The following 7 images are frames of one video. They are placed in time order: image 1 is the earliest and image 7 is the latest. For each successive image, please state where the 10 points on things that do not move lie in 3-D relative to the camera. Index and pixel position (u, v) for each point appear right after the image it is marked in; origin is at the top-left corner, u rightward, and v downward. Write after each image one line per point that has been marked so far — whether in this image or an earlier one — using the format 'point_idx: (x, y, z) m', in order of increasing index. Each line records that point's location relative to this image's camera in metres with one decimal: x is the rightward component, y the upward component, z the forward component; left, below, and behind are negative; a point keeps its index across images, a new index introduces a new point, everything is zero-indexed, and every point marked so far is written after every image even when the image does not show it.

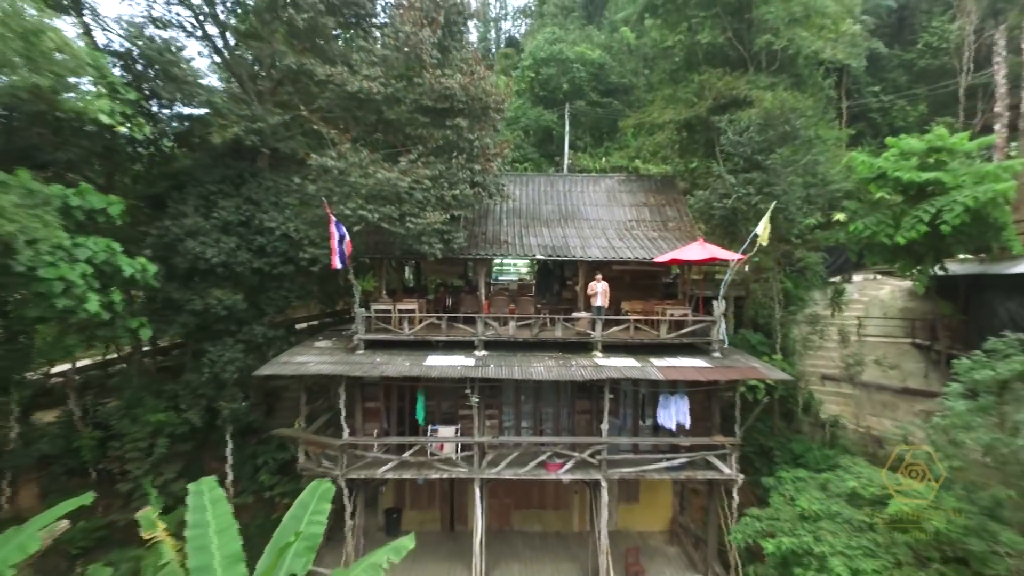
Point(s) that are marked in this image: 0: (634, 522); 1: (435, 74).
0: (+2.3, -4.4, +9.6) m
1: (-1.3, +3.6, +8.7) m
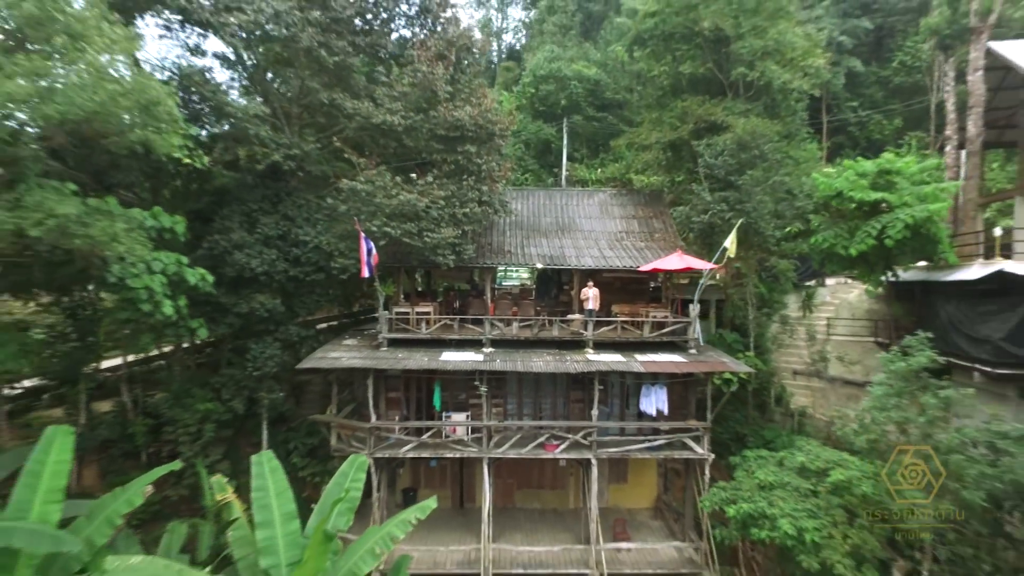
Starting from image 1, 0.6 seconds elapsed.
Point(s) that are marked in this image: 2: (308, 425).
0: (+2.4, -4.5, +10.8) m
1: (-1.2, +3.5, +10.0) m
2: (-4.4, -3.0, +11.1) m
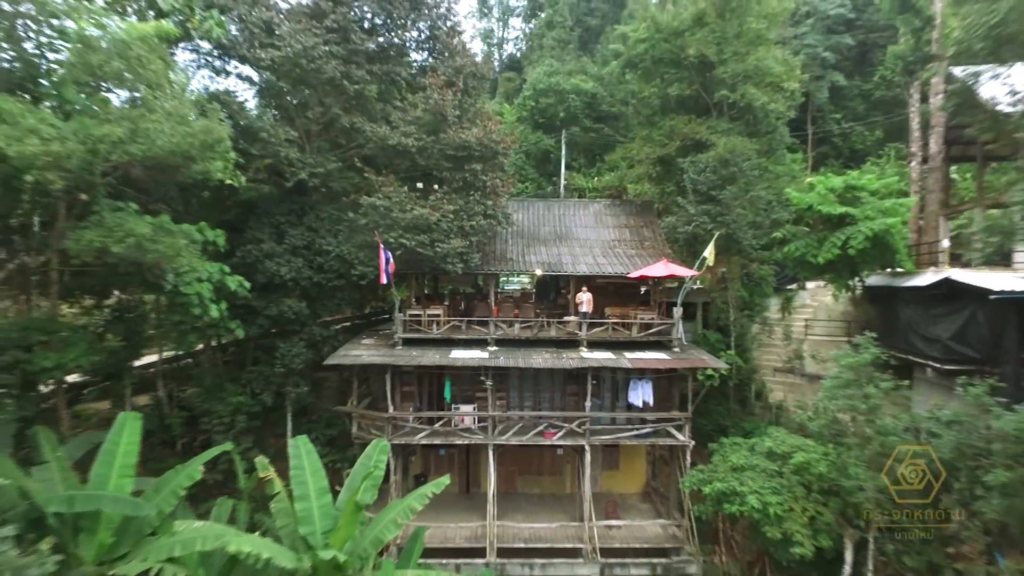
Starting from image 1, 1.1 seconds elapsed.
0: (+2.4, -4.6, +11.9) m
1: (-1.2, +3.4, +11.1) m
2: (-4.4, -3.1, +12.1) m
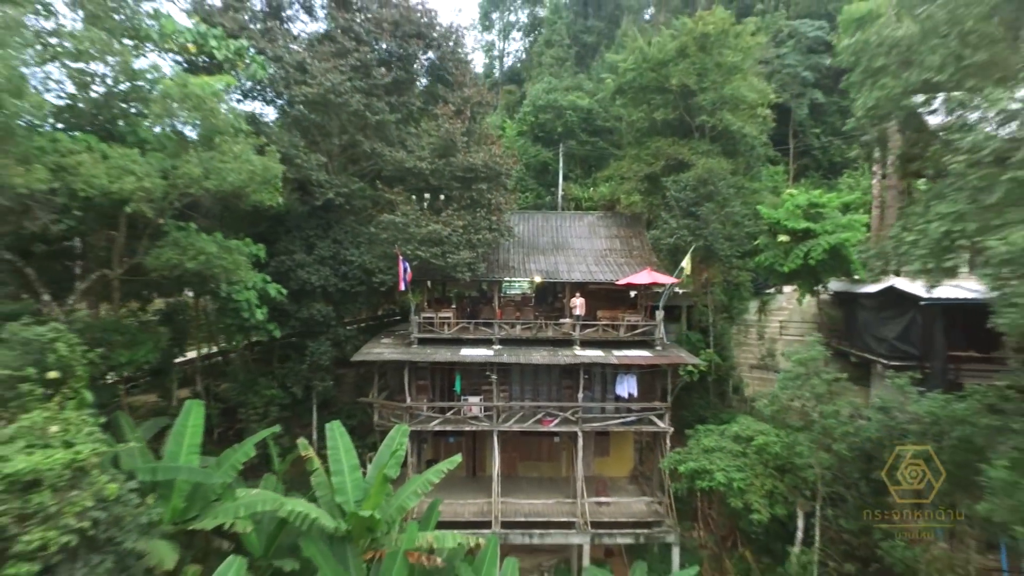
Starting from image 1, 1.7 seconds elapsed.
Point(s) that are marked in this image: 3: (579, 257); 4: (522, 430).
0: (+2.5, -4.8, +13.4) m
1: (-1.1, +3.3, +12.5) m
2: (-4.3, -3.2, +13.6) m
3: (+1.8, +0.9, +14.1) m
4: (+0.2, -3.2, +11.4) m
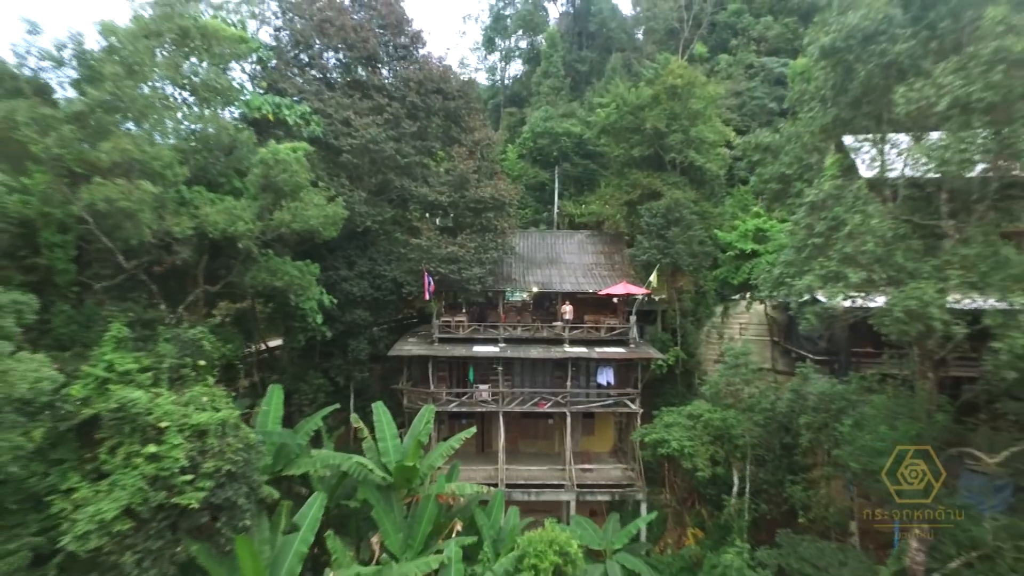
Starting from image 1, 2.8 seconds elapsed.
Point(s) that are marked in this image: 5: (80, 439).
0: (+2.5, -5.0, +16.3) m
1: (-1.1, +3.0, +15.4) m
2: (-4.3, -3.5, +16.5) m
3: (+1.9, +0.6, +17.0) m
4: (+0.3, -3.4, +14.3) m
5: (-6.8, -2.4, +8.1) m
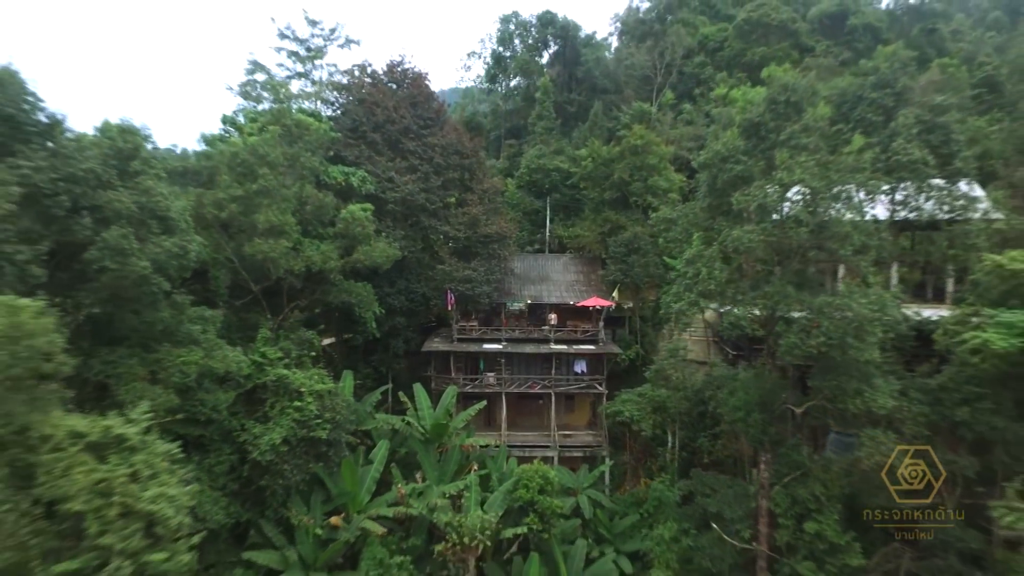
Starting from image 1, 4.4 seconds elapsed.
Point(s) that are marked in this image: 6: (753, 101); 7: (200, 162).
0: (+2.5, -5.6, +21.4) m
1: (-1.1, +2.5, +20.6) m
2: (-4.3, -4.0, +21.6) m
3: (+1.9, +0.1, +22.2) m
4: (+0.3, -4.0, +19.5) m
5: (-6.8, -2.9, +13.2) m
6: (+6.5, +5.1, +13.9) m
7: (-8.6, +3.5, +14.1) m
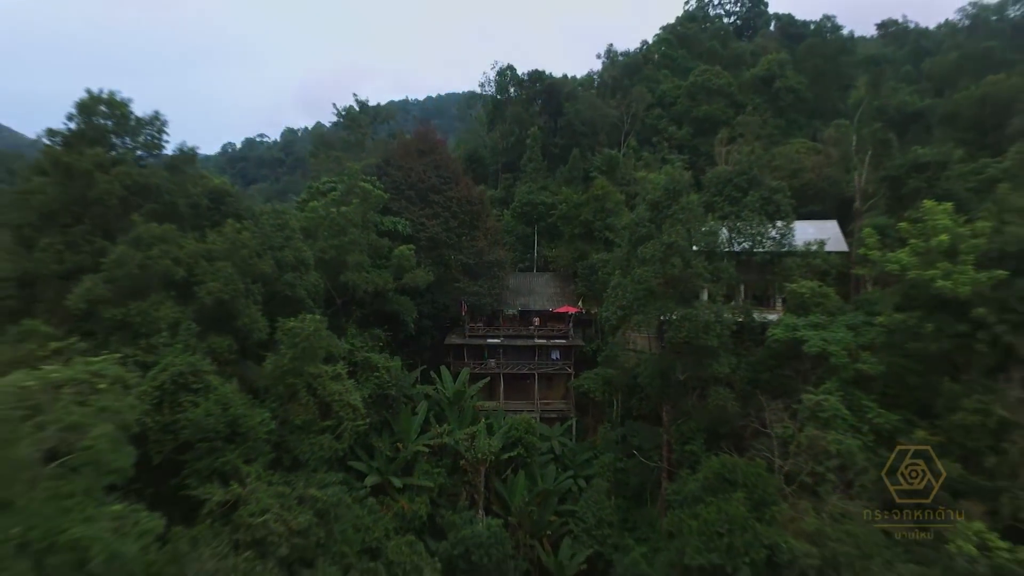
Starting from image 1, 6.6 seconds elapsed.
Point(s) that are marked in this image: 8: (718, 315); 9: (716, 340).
0: (+2.2, -6.2, +29.6) m
1: (-1.4, +1.9, +28.7) m
2: (-4.6, -4.6, +29.7) m
3: (+1.6, -0.5, +30.4) m
4: (0.0, -4.6, +27.6) m
5: (-7.0, -3.5, +21.3) m
6: (+6.3, +4.5, +22.0) m
7: (-8.8, +2.9, +22.2) m
8: (+7.9, -1.1, +19.5) m
9: (+7.7, -1.9, +19.2) m
